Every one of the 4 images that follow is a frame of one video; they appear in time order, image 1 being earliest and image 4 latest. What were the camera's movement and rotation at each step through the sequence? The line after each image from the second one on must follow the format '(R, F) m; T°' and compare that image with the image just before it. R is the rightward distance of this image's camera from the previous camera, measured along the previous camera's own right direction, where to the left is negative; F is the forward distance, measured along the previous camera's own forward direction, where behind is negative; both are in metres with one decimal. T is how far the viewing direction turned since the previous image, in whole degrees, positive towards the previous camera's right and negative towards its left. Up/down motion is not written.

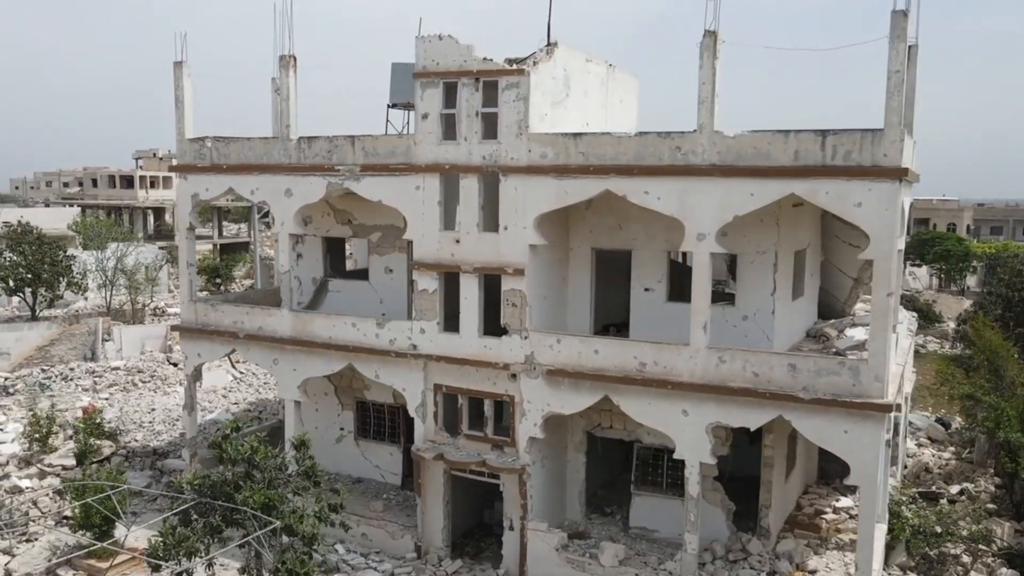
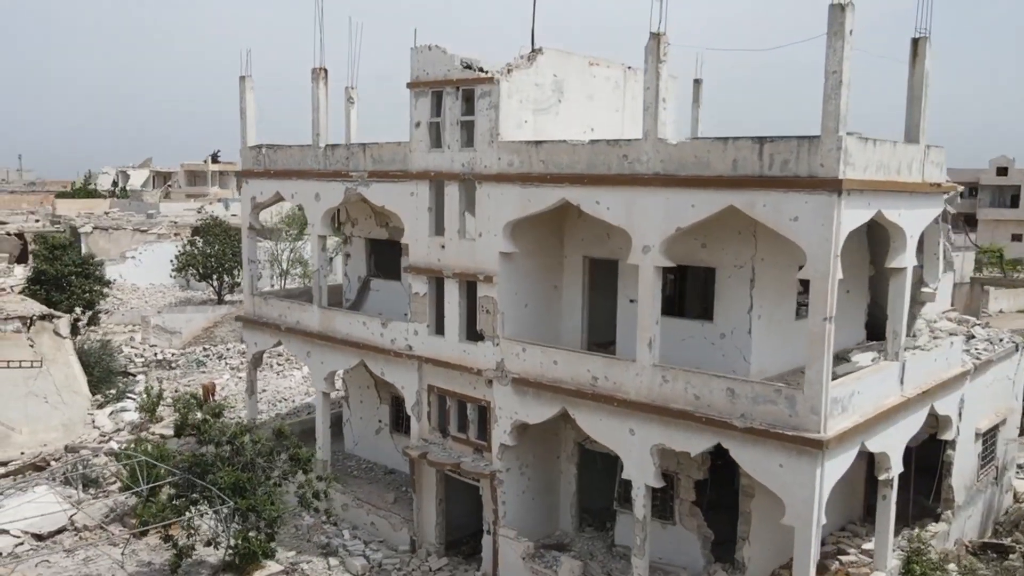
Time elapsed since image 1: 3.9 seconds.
(+3.9, +0.5) m; -15°
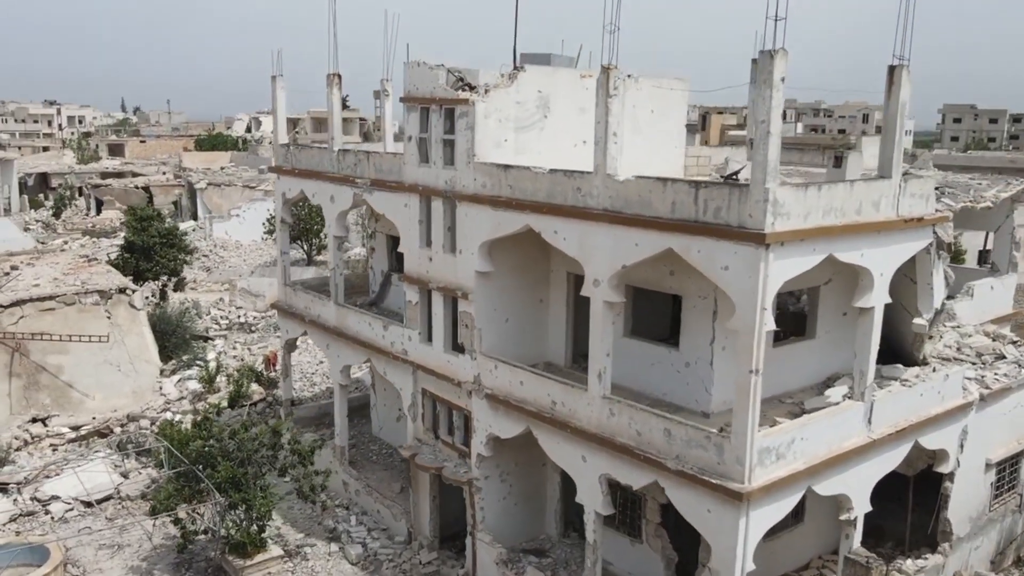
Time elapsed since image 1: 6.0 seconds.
(+2.3, 0.0) m; -8°
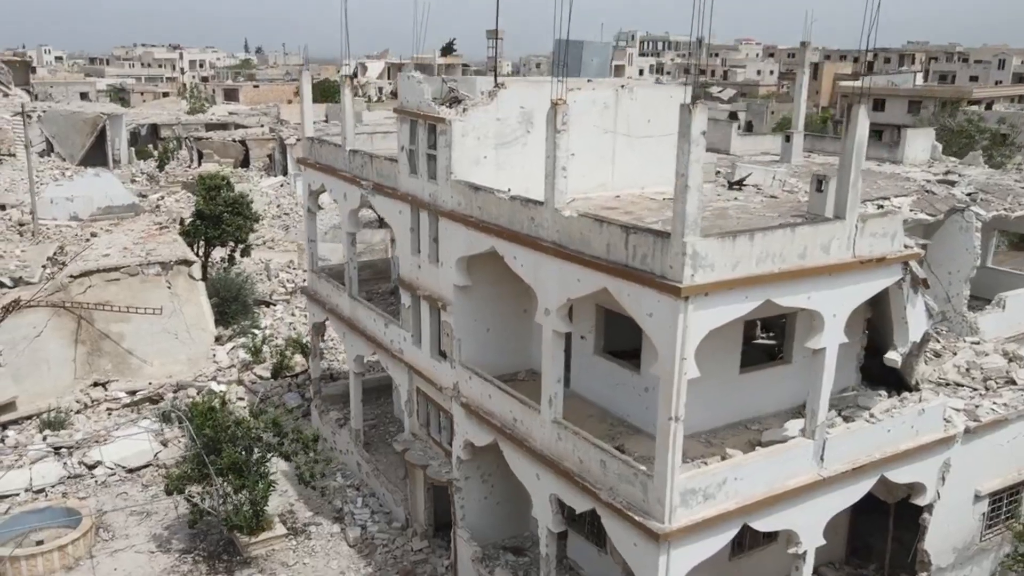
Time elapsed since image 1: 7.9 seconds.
(+2.1, -0.2) m; -7°
